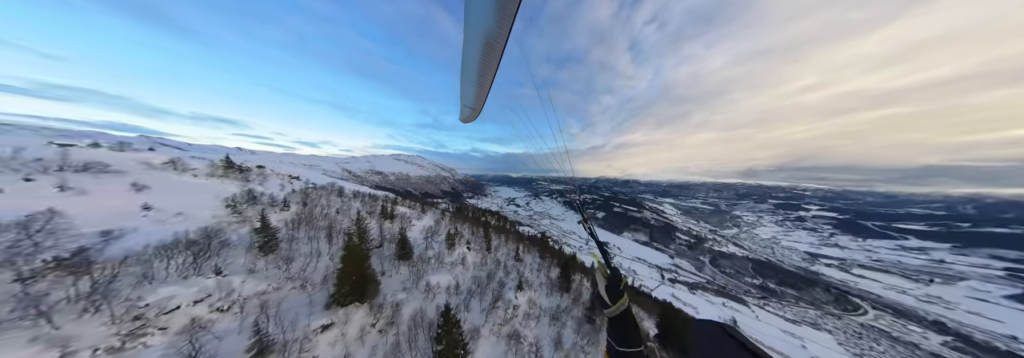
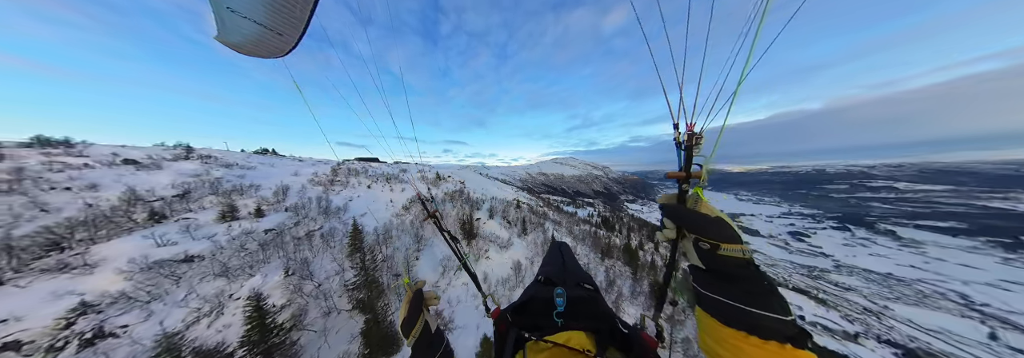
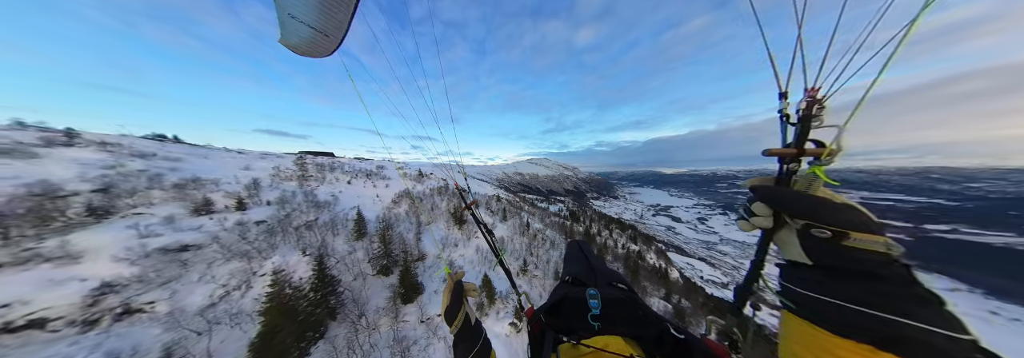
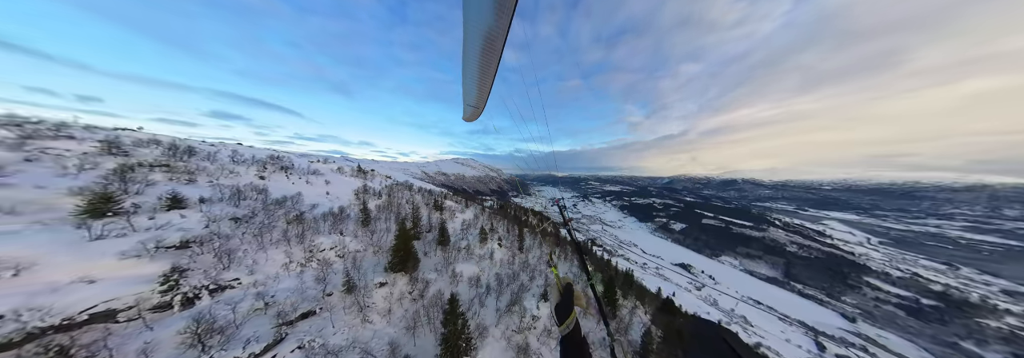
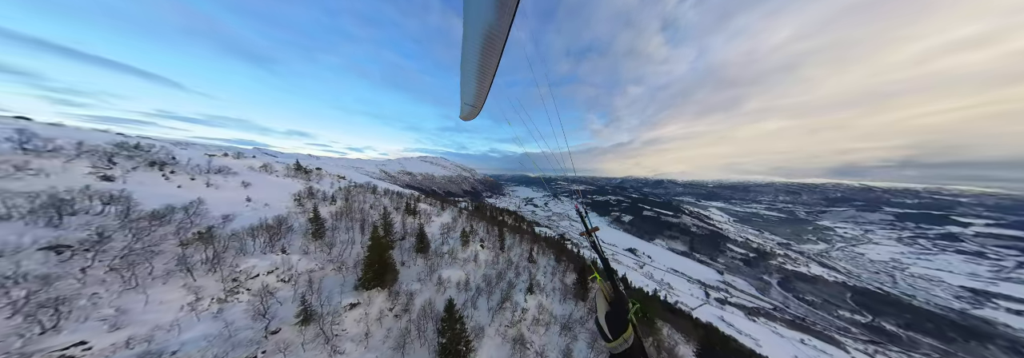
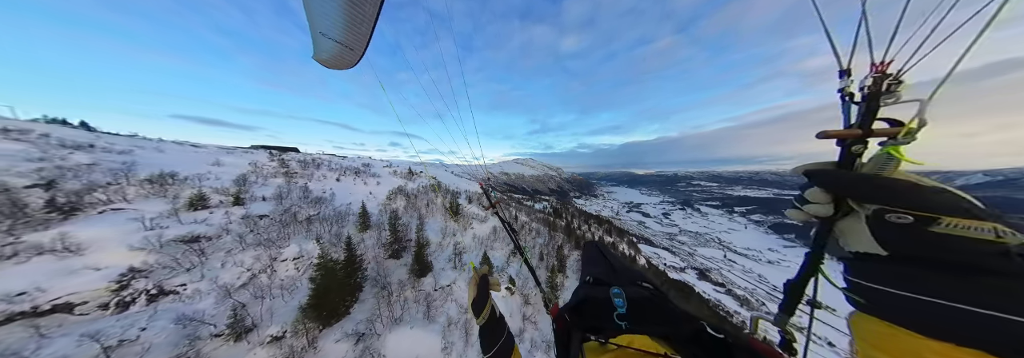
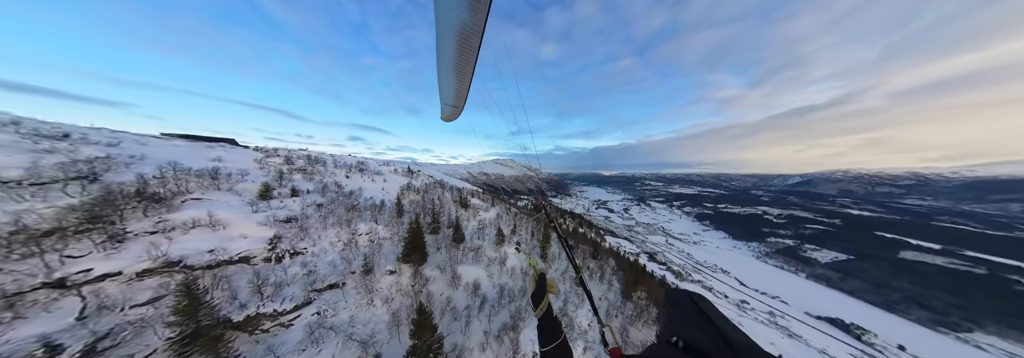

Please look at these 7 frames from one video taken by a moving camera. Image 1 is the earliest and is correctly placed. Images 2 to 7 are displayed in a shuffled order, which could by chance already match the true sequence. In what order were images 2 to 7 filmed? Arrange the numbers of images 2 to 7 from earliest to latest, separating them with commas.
5, 4, 7, 6, 3, 2
